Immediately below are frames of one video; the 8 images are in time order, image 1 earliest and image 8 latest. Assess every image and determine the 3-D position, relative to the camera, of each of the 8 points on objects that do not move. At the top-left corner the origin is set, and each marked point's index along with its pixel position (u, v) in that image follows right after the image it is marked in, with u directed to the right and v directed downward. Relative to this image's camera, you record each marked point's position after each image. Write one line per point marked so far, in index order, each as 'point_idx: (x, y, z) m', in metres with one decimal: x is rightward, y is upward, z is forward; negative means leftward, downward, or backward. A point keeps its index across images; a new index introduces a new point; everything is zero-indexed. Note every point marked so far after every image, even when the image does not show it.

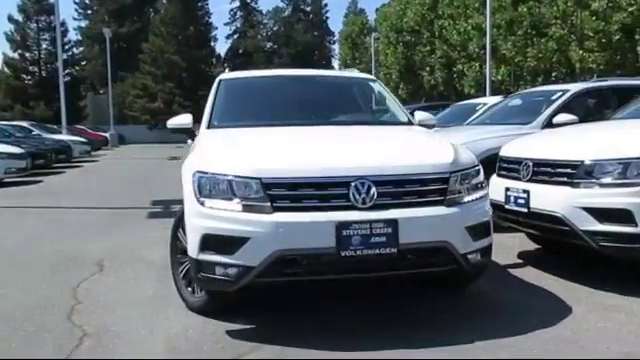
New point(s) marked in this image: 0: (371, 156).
0: (+0.4, +0.2, +4.5) m
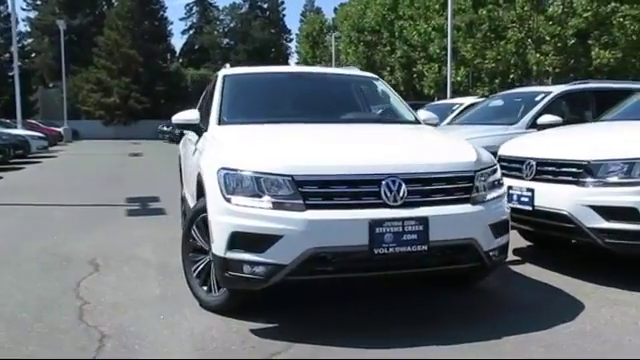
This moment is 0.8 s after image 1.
0: (+0.6, +0.2, +4.5) m
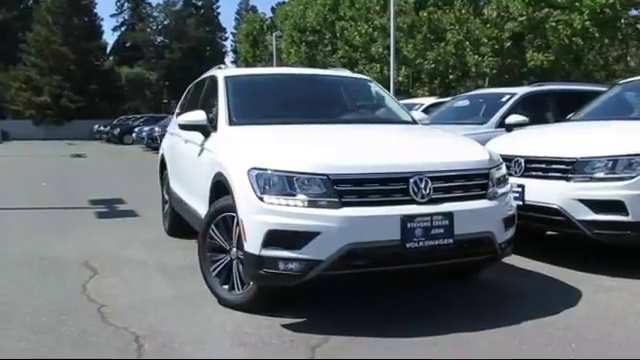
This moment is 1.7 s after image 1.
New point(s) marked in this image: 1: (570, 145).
0: (+0.8, +0.2, +4.8) m
1: (+2.6, +0.4, +6.3) m
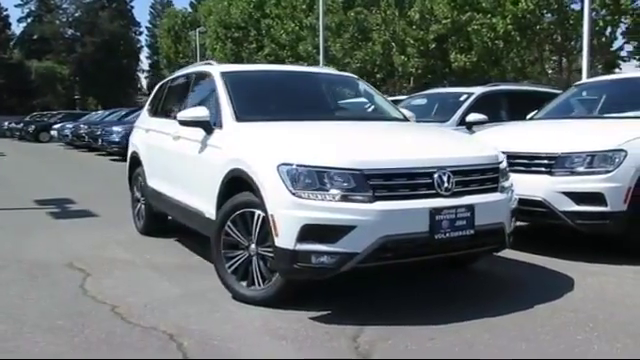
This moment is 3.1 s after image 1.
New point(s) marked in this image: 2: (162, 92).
0: (+1.0, +0.2, +5.0) m
1: (+2.6, +0.4, +6.7) m
2: (-2.2, +1.2, +8.3) m
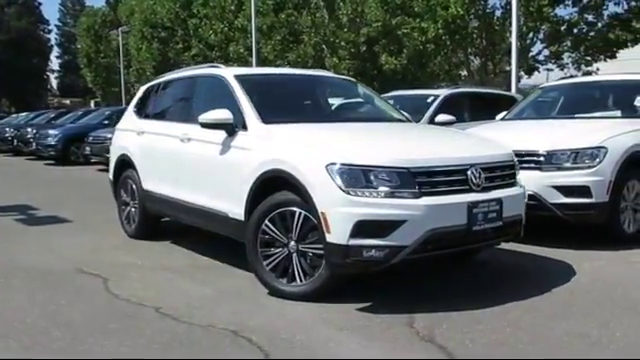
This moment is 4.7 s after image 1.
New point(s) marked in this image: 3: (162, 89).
0: (+1.3, +0.3, +5.4) m
1: (+2.7, +0.5, +7.4) m
2: (-2.3, +1.2, +8.3) m
3: (-2.1, +1.2, +8.0) m
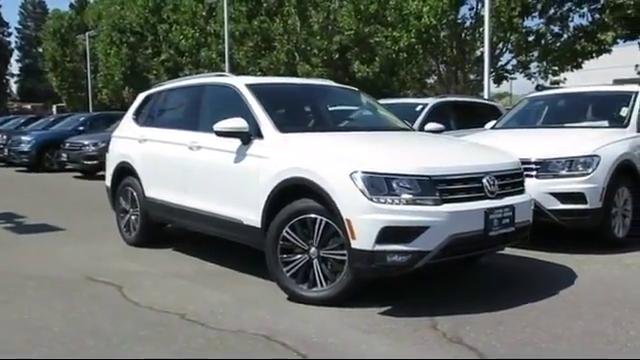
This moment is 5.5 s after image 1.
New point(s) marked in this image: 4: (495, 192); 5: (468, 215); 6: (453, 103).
0: (+1.5, +0.2, +5.6) m
1: (+2.7, +0.4, +7.7) m
2: (-2.3, +1.1, +8.3) m
3: (-2.1, +1.1, +8.1) m
4: (+1.6, -0.1, +5.5) m
5: (+1.3, -0.3, +5.1) m
6: (+2.7, +1.6, +12.3) m
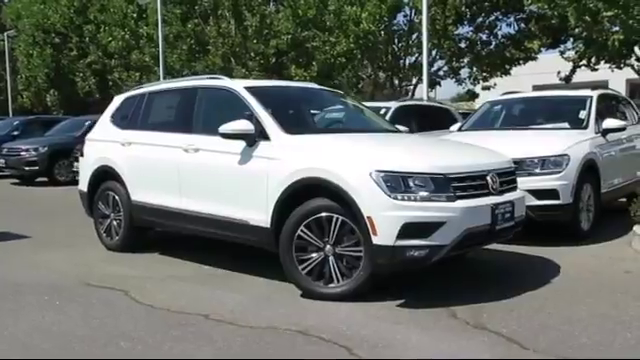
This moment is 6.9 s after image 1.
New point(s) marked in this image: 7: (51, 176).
0: (+1.6, +0.2, +6.0) m
1: (+2.6, +0.4, +8.2) m
2: (-2.5, +1.0, +8.2) m
3: (-2.3, +1.1, +8.0) m
4: (+1.7, -0.1, +5.8) m
5: (+1.4, -0.3, +5.5) m
6: (+2.0, +1.6, +12.7) m
7: (-8.1, +0.1, +18.0) m
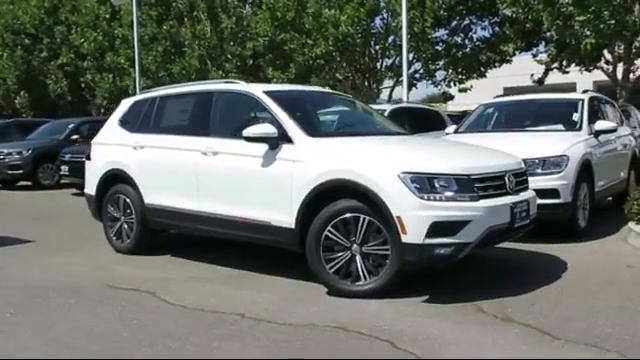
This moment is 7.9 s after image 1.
0: (+1.9, +0.2, +6.3) m
1: (+2.7, +0.4, +8.5) m
2: (-2.4, +1.0, +8.2) m
3: (-2.1, +1.0, +8.1) m
4: (+2.0, -0.1, +6.1) m
5: (+1.7, -0.3, +5.7) m
6: (+1.9, +1.5, +13.0) m
7: (-8.4, 0.0, +17.8) m
